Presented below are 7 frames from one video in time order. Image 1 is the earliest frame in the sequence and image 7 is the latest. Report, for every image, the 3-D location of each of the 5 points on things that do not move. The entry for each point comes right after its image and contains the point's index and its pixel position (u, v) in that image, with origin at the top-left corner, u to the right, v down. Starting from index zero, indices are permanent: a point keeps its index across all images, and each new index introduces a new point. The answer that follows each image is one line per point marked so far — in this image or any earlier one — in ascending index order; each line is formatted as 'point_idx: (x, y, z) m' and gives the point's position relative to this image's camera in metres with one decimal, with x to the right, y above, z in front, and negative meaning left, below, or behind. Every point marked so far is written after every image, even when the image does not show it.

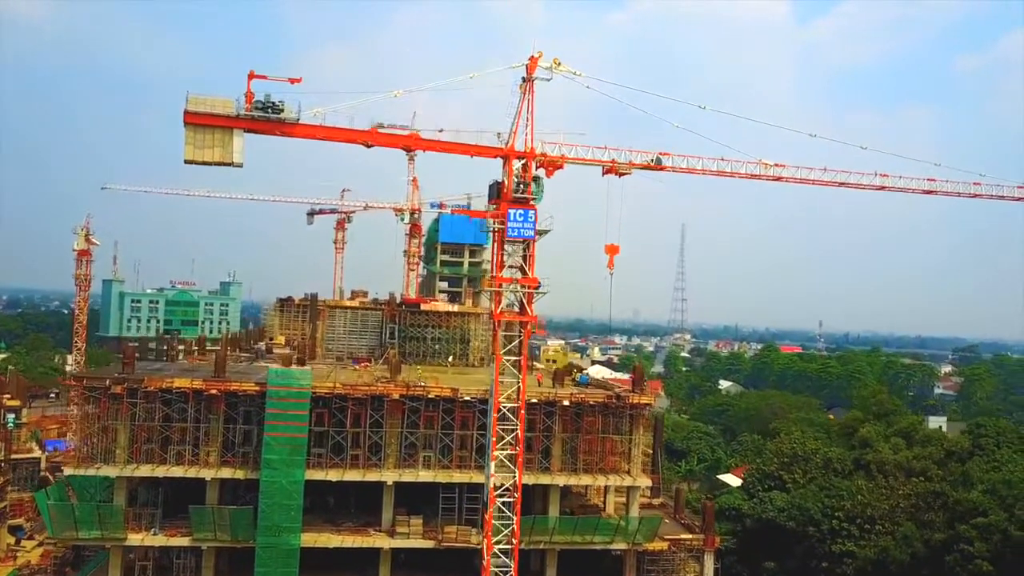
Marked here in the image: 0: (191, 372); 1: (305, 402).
0: (-8.0, -2.1, +18.8) m
1: (-4.6, -2.5, +16.7) m
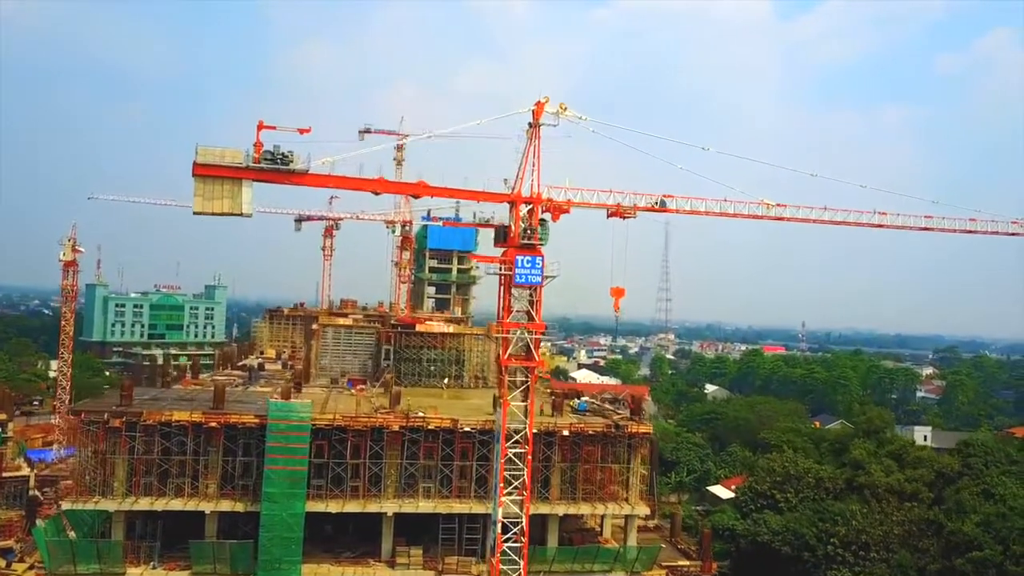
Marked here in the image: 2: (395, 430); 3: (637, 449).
0: (-8.0, -2.8, +18.7) m
1: (-4.6, -3.3, +16.7) m
2: (-2.7, -3.3, +17.5) m
3: (+3.1, -4.1, +19.0) m
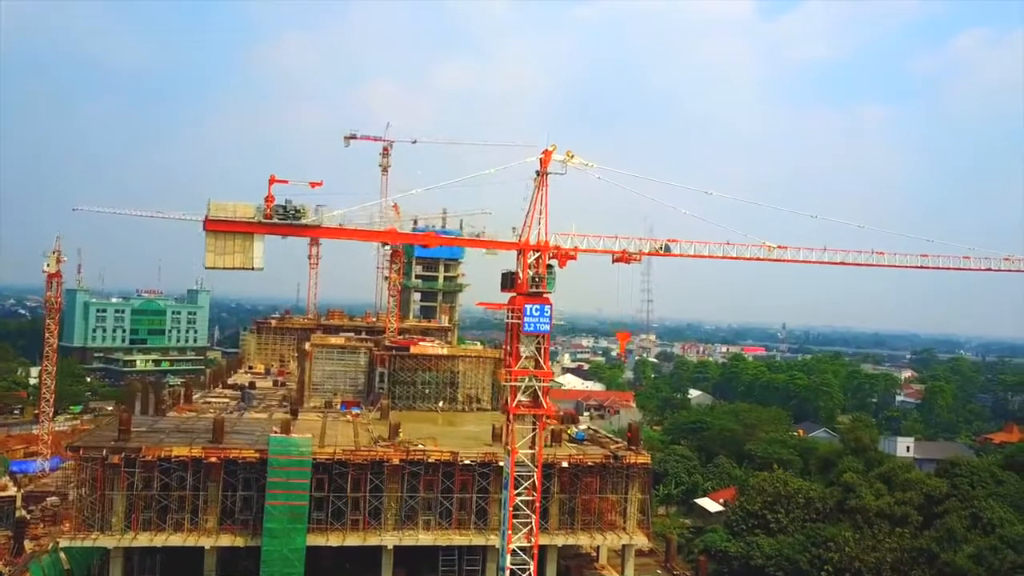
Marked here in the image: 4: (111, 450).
0: (-8.0, -3.6, +18.6) m
1: (-4.6, -4.0, +16.7) m
2: (-2.7, -4.1, +17.5) m
3: (+3.1, -4.9, +19.1) m
4: (-8.7, -3.5, +16.3) m
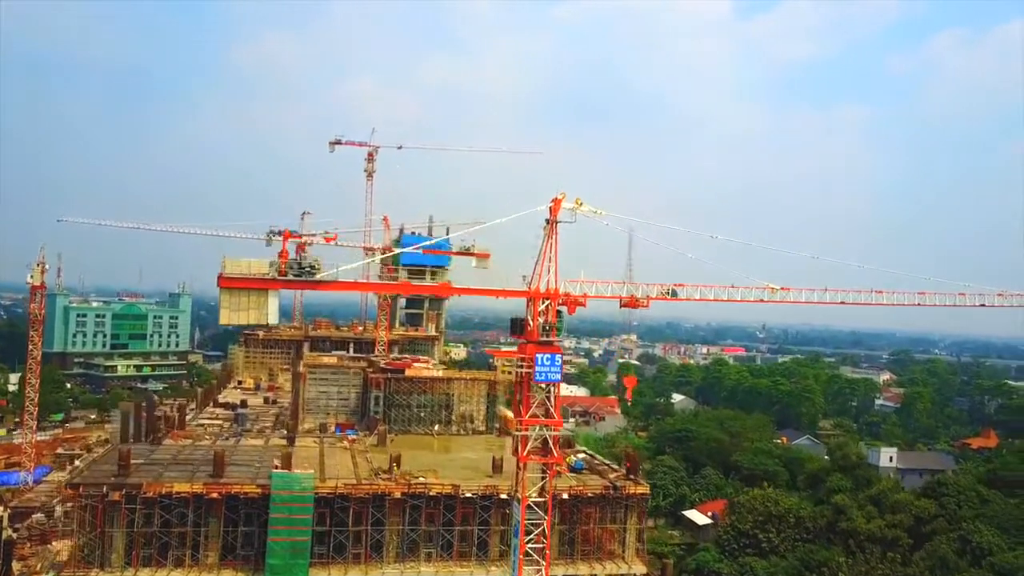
0: (-8.0, -4.3, +18.5) m
1: (-4.5, -4.8, +16.7) m
2: (-2.7, -4.8, +17.5) m
3: (+3.1, -5.7, +19.3) m
4: (-8.6, -4.3, +16.2) m
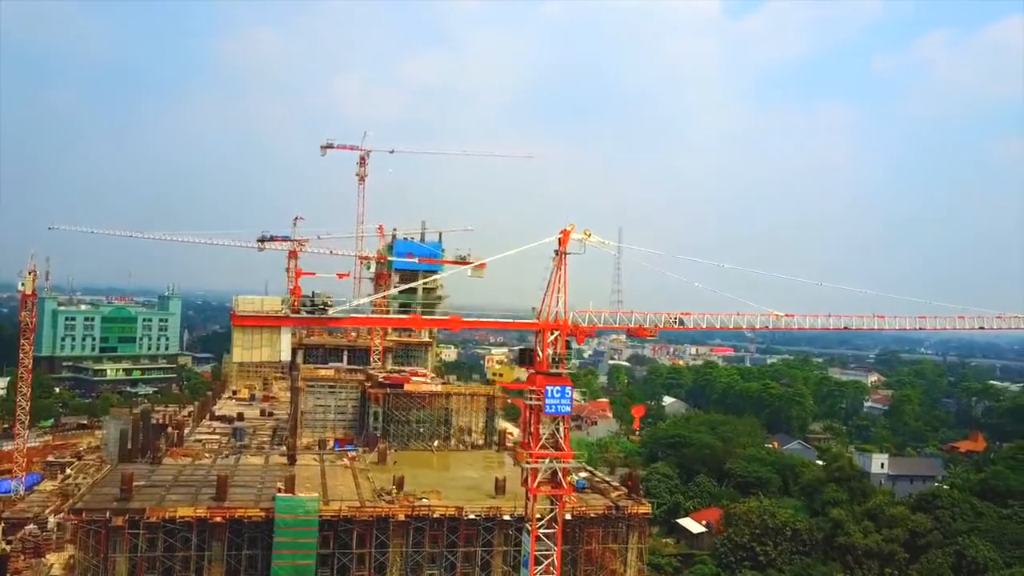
0: (-7.9, -4.8, +18.4) m
1: (-4.4, -5.3, +16.7) m
2: (-2.6, -5.4, +17.5) m
3: (+3.2, -6.2, +19.4) m
4: (-8.5, -4.8, +16.1) m
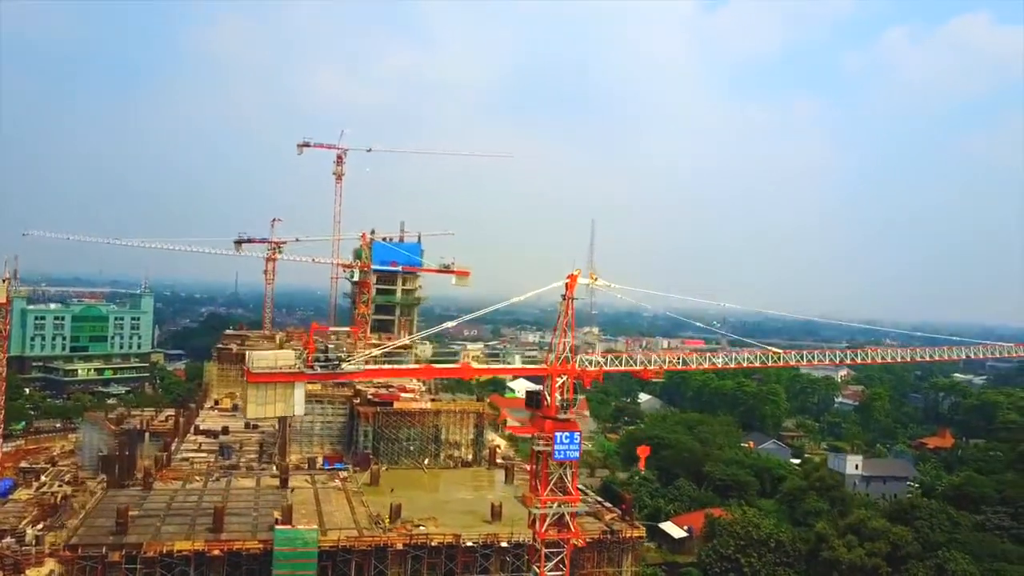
0: (-8.0, -5.5, +18.3) m
1: (-4.4, -6.0, +16.6) m
2: (-2.6, -6.1, +17.5) m
3: (+3.0, -6.9, +19.6) m
4: (-8.5, -5.5, +16.0) m
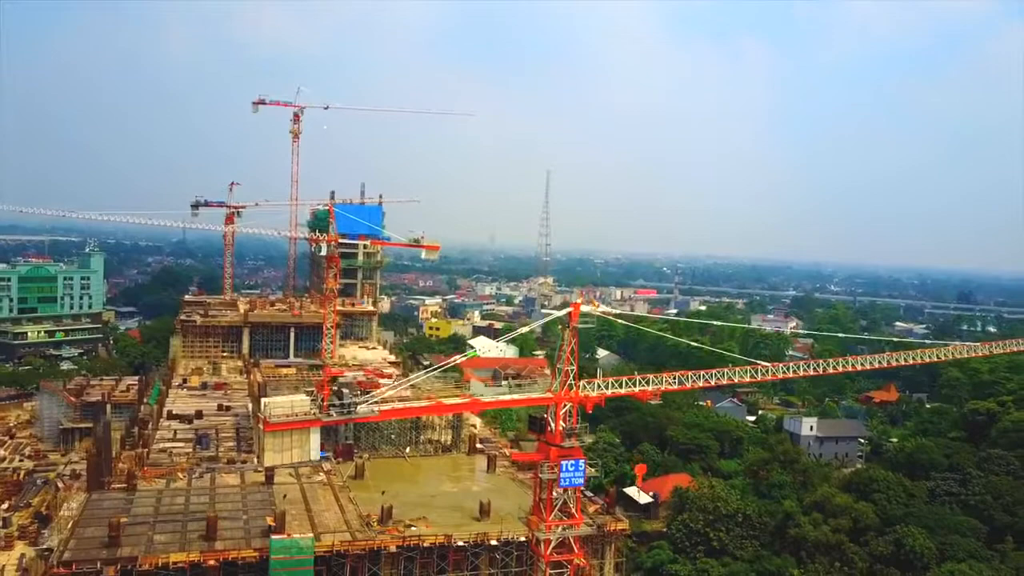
0: (-8.2, -5.7, +18.3) m
1: (-4.6, -6.3, +16.9) m
2: (-2.8, -6.2, +17.9) m
3: (+2.7, -6.9, +20.3) m
4: (-8.6, -5.8, +16.0) m
